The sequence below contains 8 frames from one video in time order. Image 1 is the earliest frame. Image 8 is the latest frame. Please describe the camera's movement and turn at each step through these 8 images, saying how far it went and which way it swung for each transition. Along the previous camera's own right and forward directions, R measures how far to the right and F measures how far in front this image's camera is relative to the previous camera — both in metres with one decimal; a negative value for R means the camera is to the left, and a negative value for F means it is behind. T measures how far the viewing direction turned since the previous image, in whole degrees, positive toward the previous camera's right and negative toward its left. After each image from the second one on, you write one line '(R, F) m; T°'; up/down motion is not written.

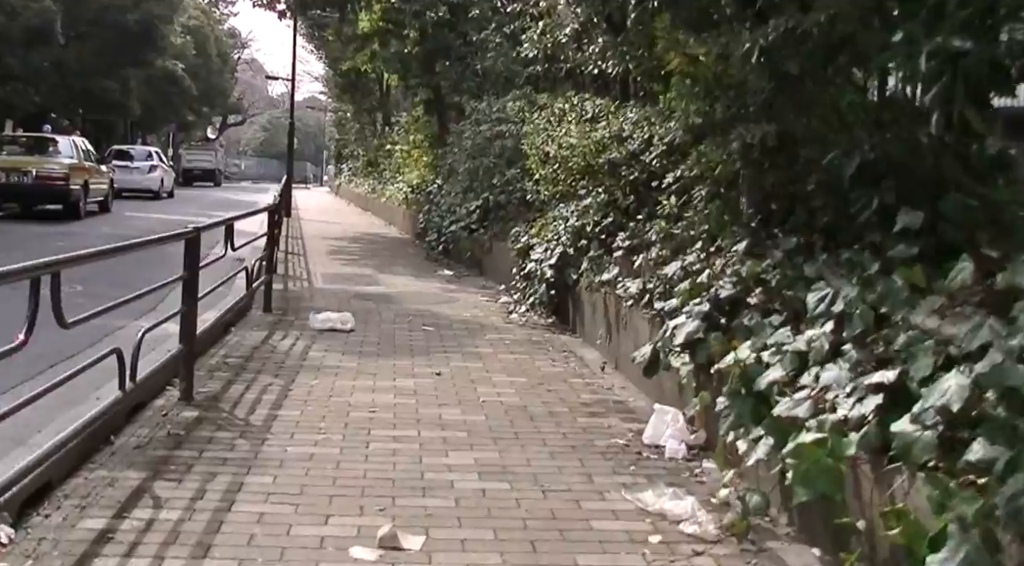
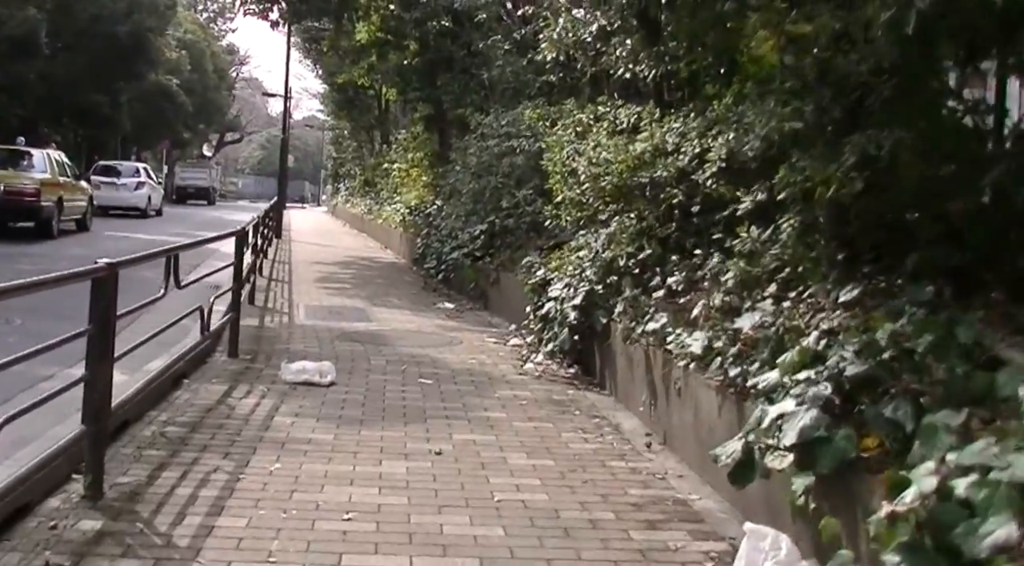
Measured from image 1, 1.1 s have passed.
(-0.1, +1.7) m; 0°
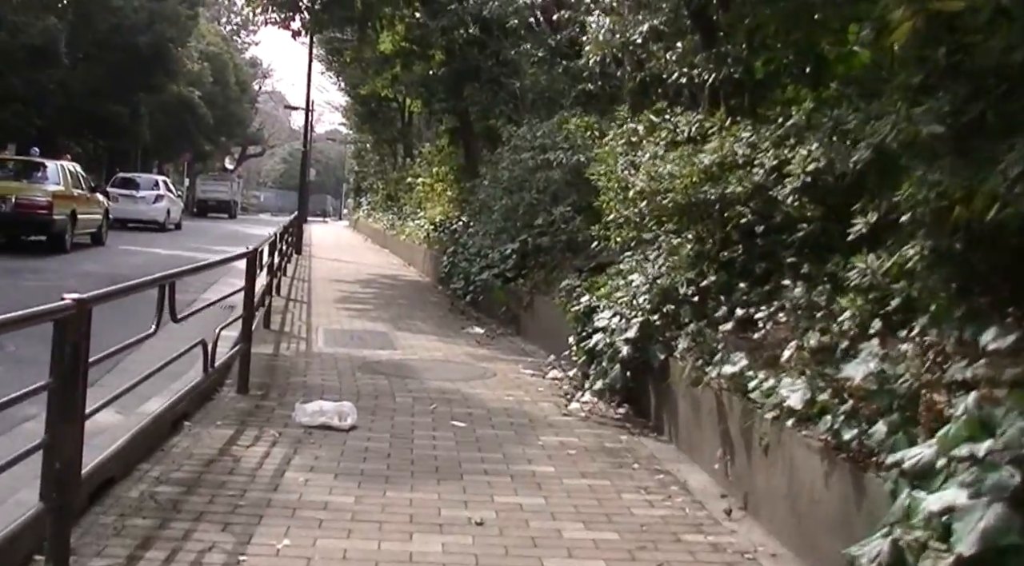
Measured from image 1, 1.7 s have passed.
(-0.2, +0.9) m; -1°
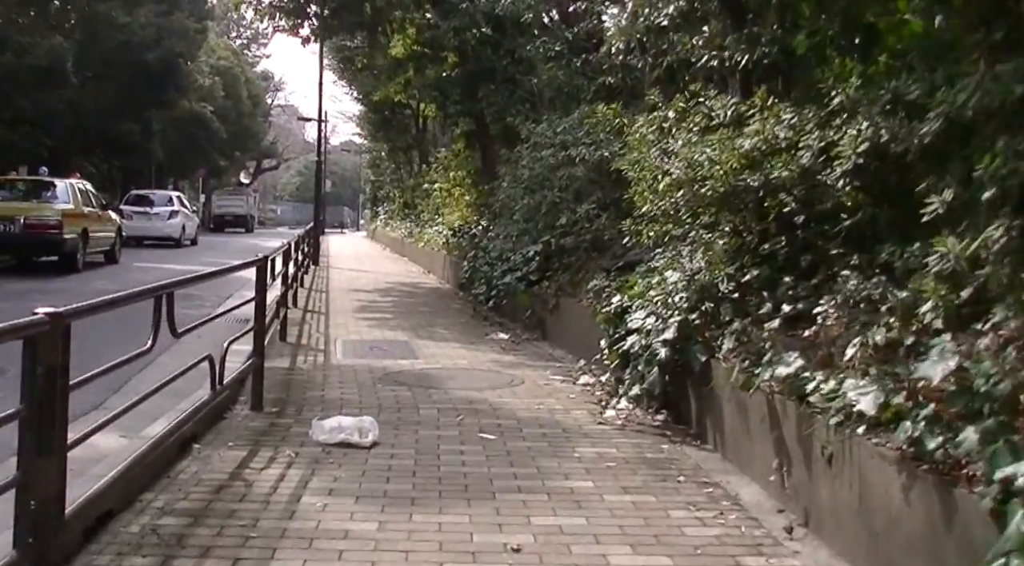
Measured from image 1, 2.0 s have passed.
(-0.1, +0.5) m; -1°
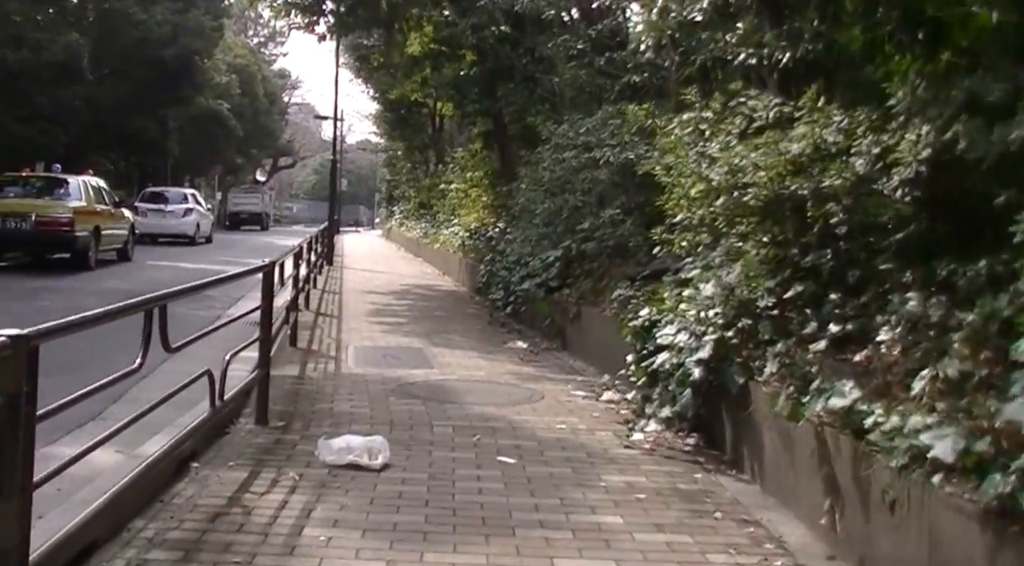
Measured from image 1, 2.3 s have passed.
(-0.1, +0.5) m; -1°
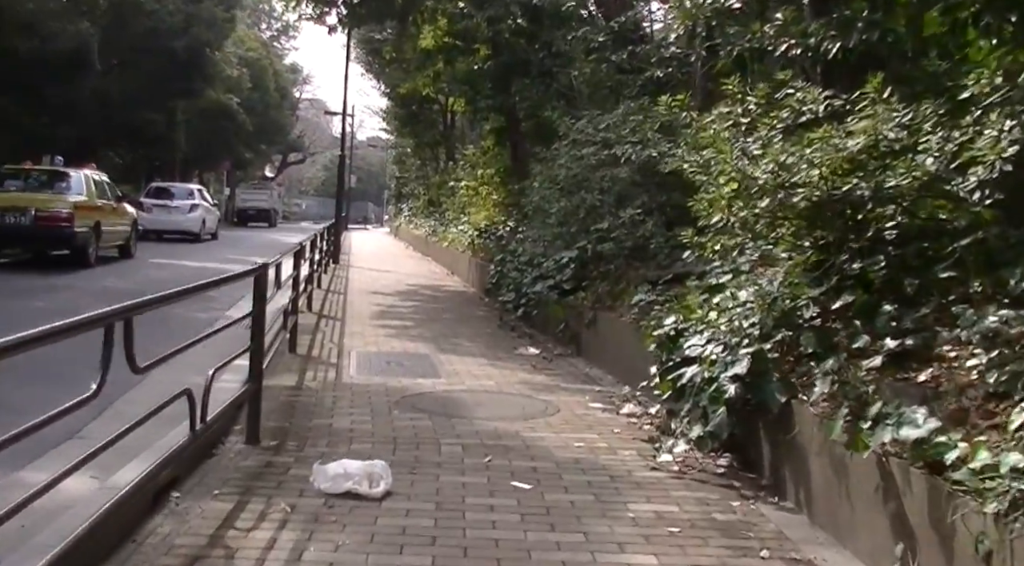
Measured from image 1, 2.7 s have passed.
(0.0, +0.6) m; 0°
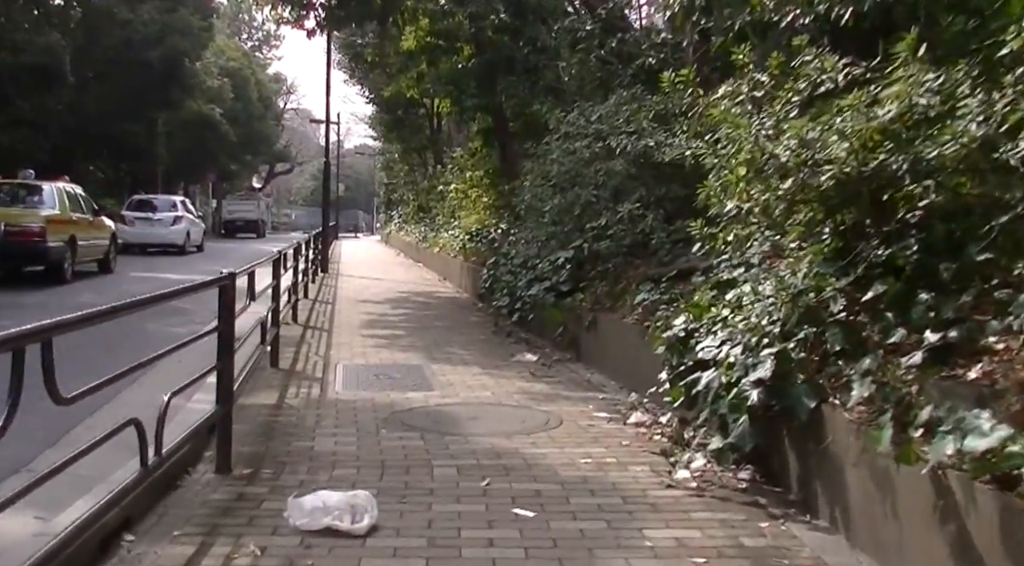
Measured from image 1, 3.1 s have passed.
(0.0, +0.6) m; 0°
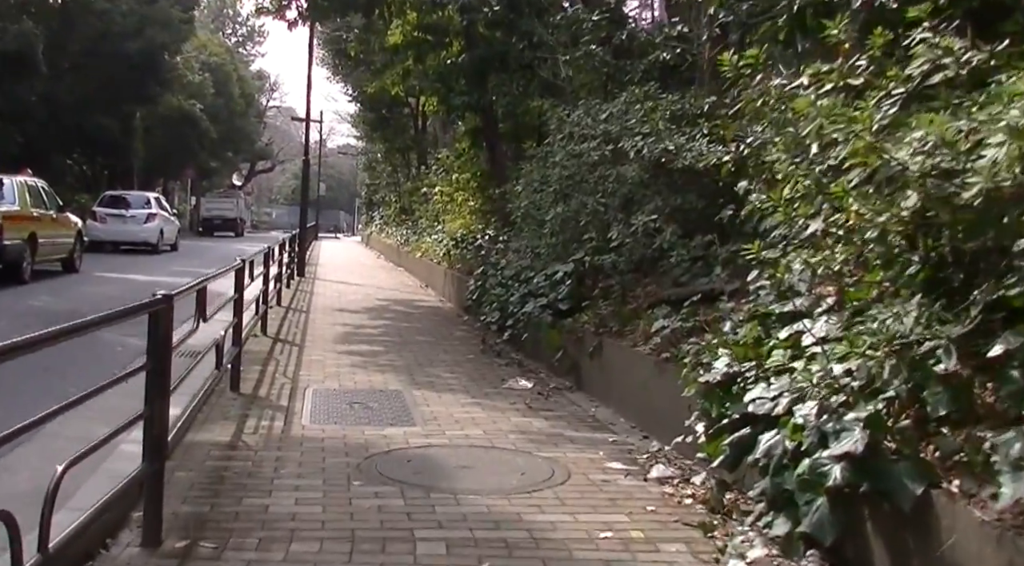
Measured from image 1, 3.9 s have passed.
(-0.1, +1.2) m; +1°
